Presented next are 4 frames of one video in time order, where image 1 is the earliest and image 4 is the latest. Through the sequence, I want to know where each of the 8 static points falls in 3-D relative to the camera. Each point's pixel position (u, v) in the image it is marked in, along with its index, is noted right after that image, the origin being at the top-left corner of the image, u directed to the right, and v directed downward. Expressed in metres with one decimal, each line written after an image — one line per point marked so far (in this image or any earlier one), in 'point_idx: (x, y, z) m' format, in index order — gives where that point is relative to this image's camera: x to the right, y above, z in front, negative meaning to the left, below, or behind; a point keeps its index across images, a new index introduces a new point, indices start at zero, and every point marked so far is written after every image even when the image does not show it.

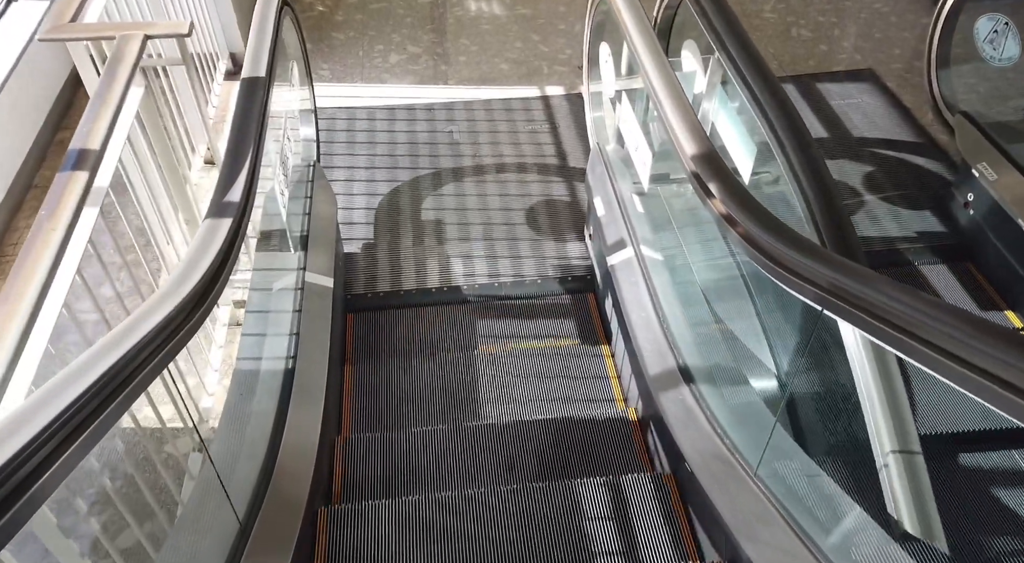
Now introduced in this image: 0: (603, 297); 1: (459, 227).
0: (+0.3, -0.1, +3.1) m
1: (-0.2, +0.2, +3.5) m
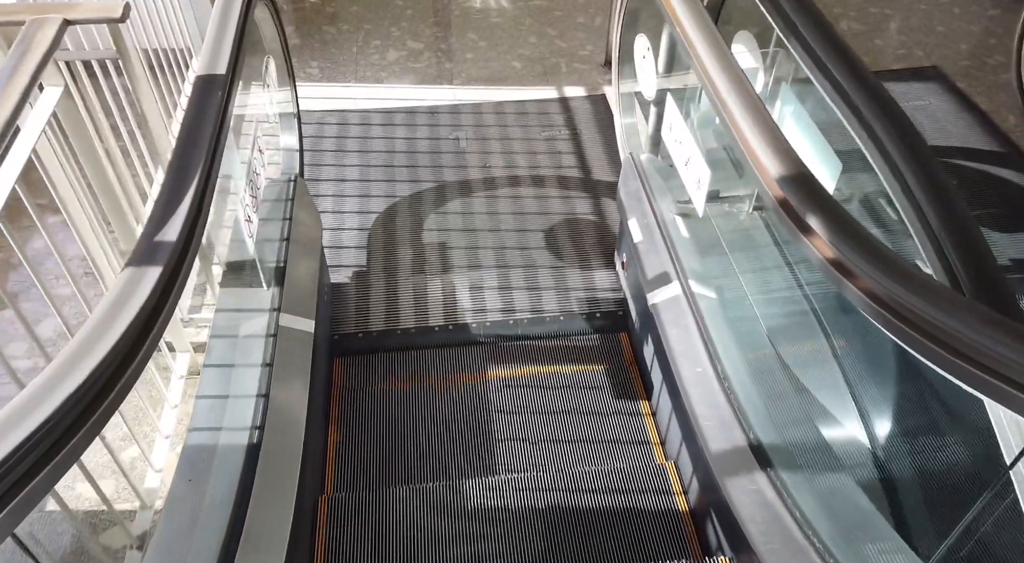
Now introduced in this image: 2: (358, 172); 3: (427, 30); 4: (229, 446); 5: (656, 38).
0: (+0.4, -0.2, +2.6) m
1: (-0.2, +0.1, +3.0) m
2: (-0.6, +0.4, +3.4) m
3: (-0.4, +1.3, +4.3) m
4: (-0.7, -0.4, +1.9) m
5: (+0.4, +0.8, +2.6) m
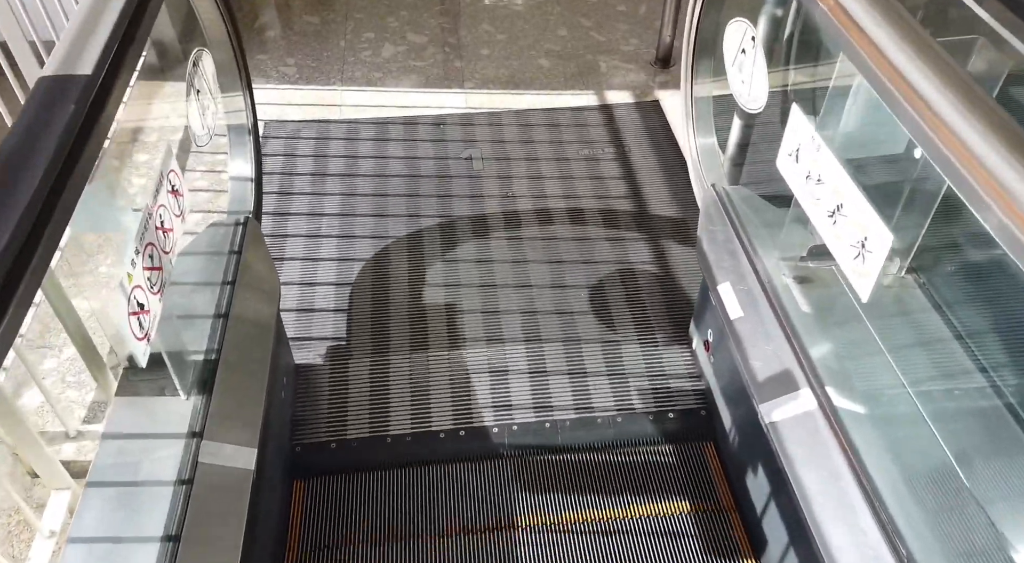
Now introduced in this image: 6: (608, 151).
0: (+0.5, -0.4, +1.8) m
1: (-0.1, -0.1, +2.2) m
2: (-0.5, +0.2, +2.6) m
3: (-0.3, +1.1, +3.5) m
4: (-0.6, -0.6, +1.1) m
5: (+0.5, +0.6, +1.8) m
6: (+0.3, +0.4, +2.7) m
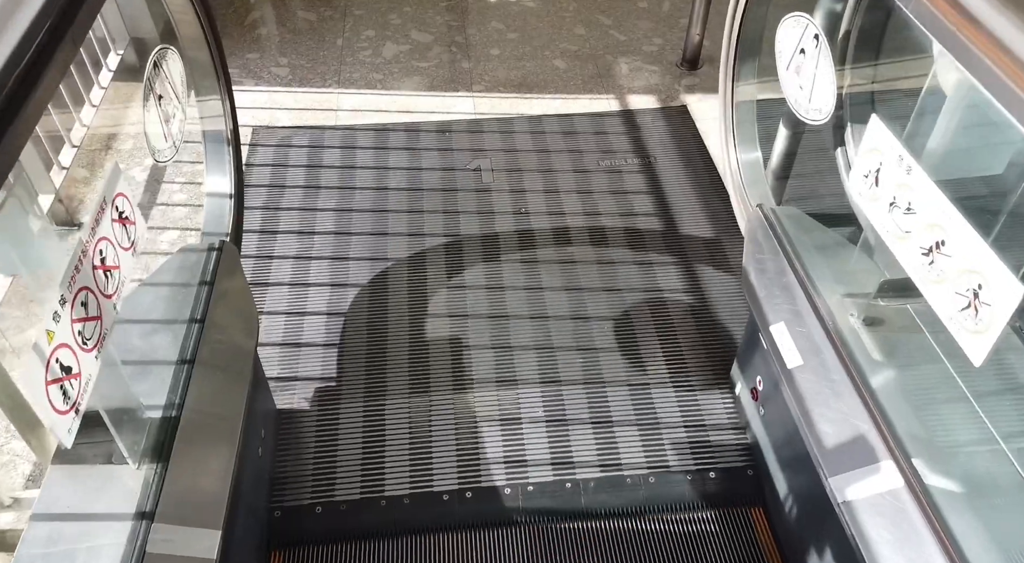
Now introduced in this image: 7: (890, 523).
0: (+0.5, -0.5, +1.5) m
1: (0.0, -0.2, +1.9) m
2: (-0.5, +0.2, +2.3) m
3: (-0.3, +1.0, +3.3) m
4: (-0.6, -0.7, +0.9) m
5: (+0.6, +0.5, +1.5) m
6: (+0.4, +0.4, +2.5) m
7: (+0.6, -0.4, +1.3) m
